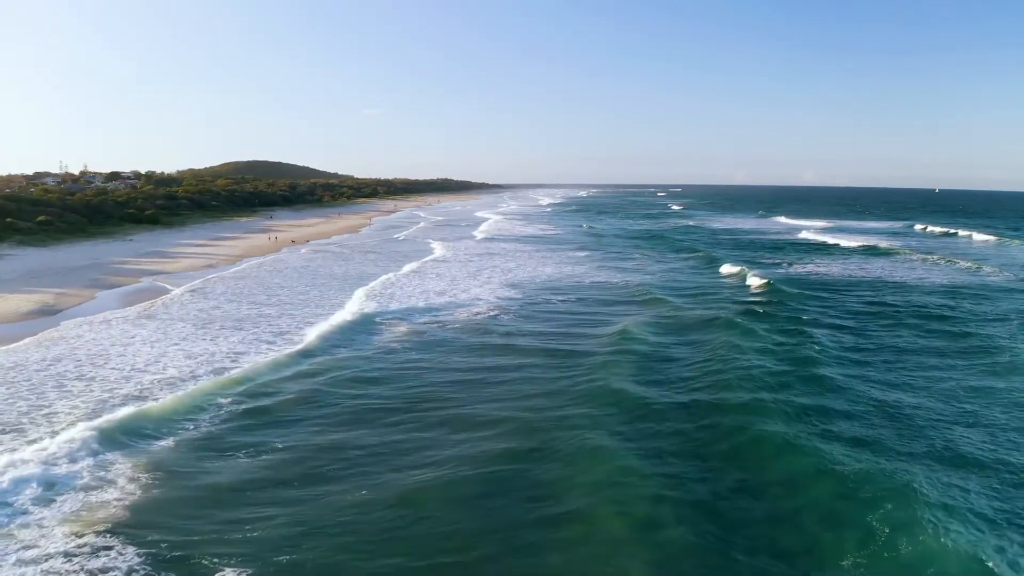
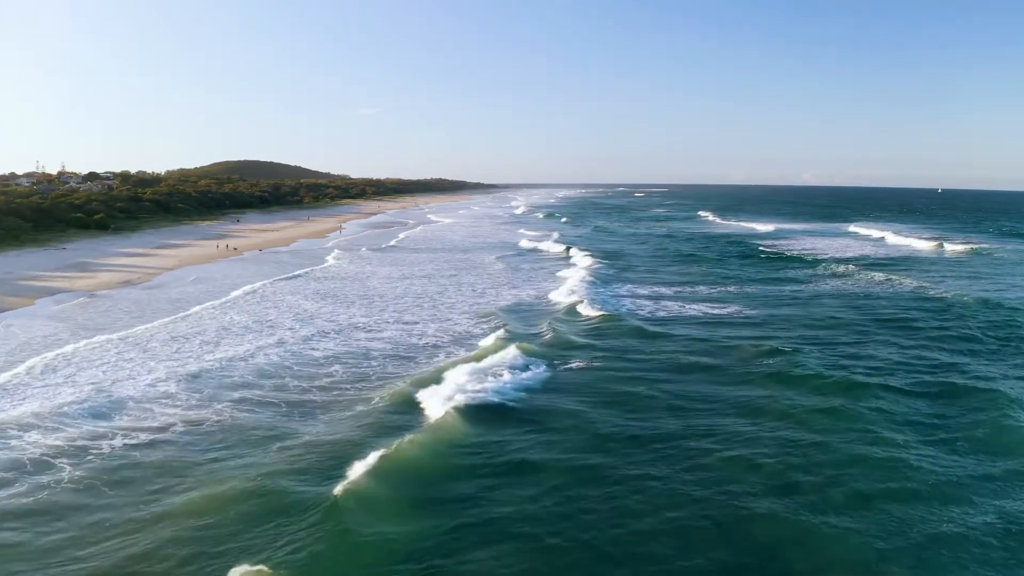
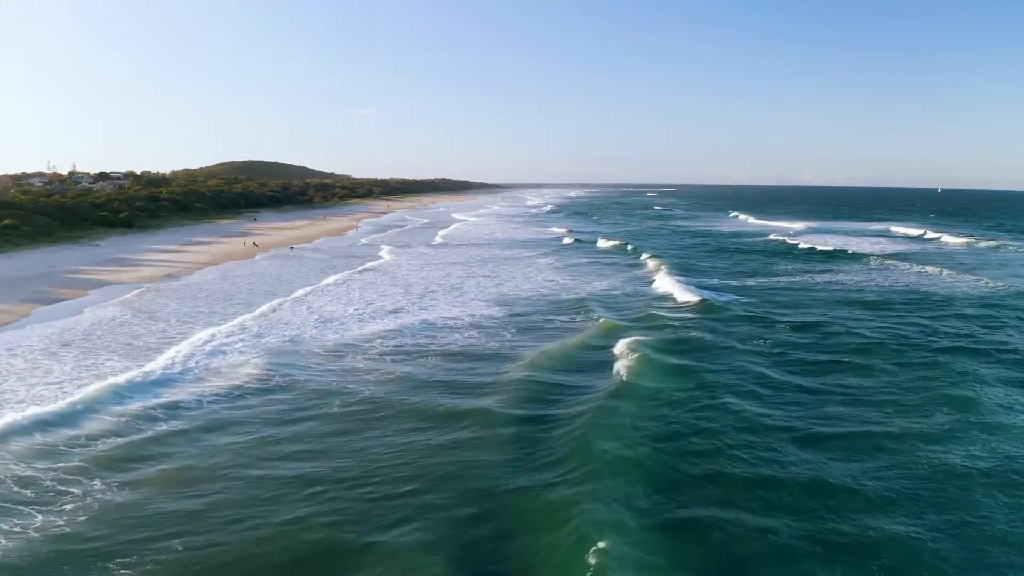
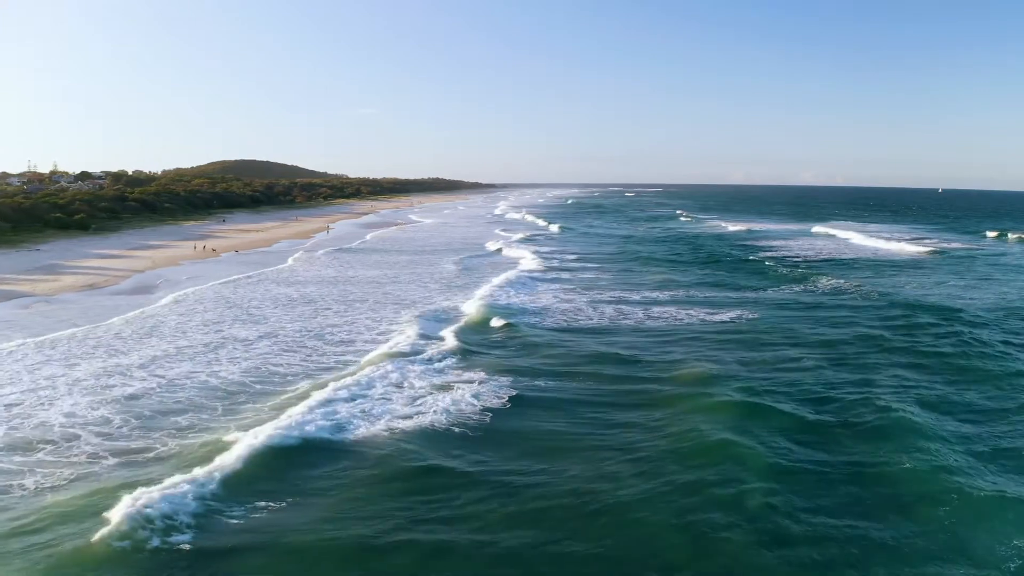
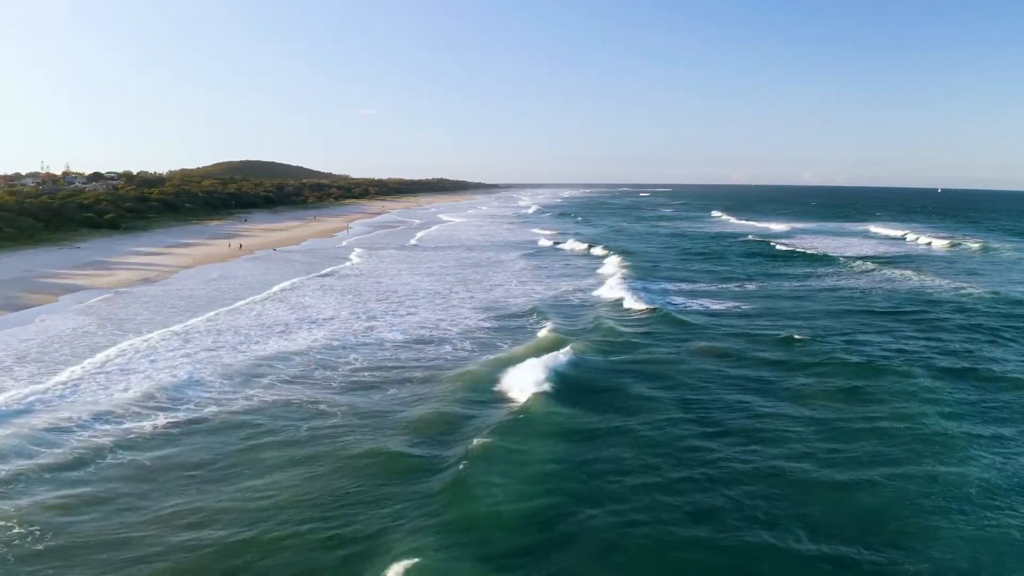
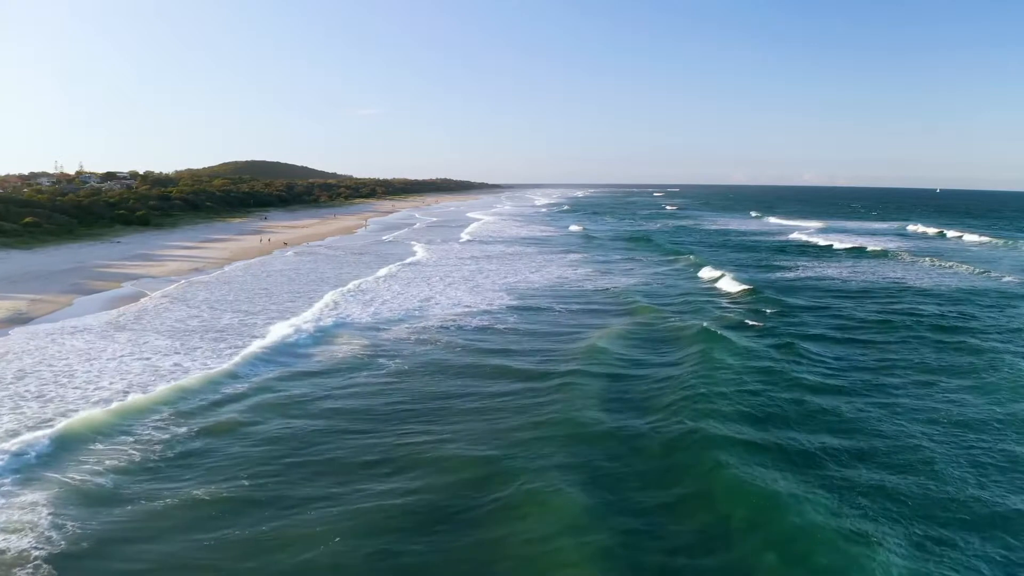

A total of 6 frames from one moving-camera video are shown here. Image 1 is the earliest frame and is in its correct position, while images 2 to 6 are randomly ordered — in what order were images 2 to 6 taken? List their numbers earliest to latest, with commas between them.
6, 3, 5, 2, 4
